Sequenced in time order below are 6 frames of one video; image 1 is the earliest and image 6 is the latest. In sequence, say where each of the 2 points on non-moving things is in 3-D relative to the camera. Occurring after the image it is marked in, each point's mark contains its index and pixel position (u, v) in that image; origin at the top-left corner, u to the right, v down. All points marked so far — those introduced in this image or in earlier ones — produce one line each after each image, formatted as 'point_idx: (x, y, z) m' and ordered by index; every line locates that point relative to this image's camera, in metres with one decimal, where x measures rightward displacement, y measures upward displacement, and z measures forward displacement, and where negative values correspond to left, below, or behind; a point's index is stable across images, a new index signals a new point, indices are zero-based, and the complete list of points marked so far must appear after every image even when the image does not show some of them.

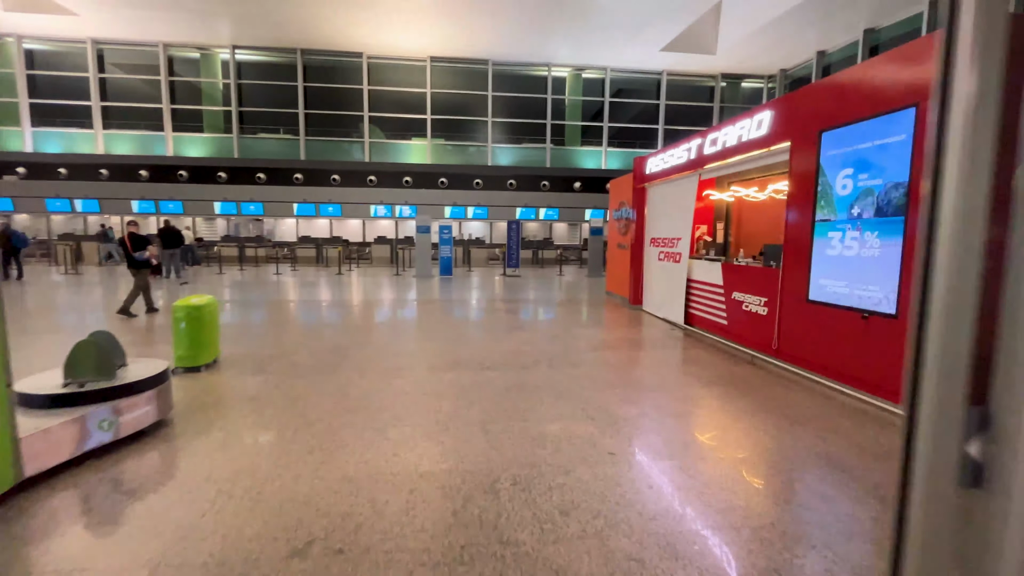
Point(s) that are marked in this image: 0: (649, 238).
0: (+2.3, +0.8, +7.7) m
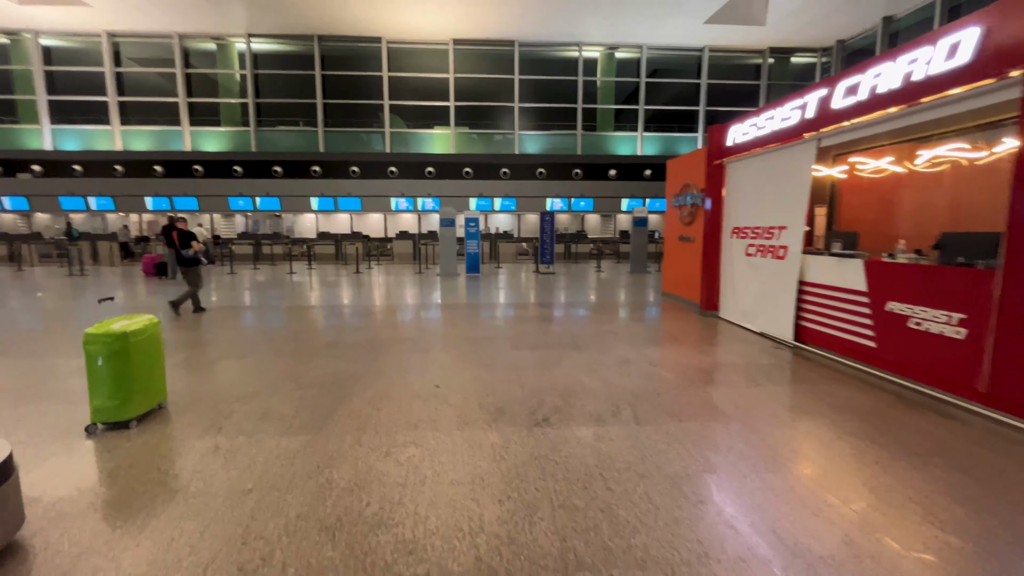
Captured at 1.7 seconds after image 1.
0: (+2.9, +0.8, +6.1) m
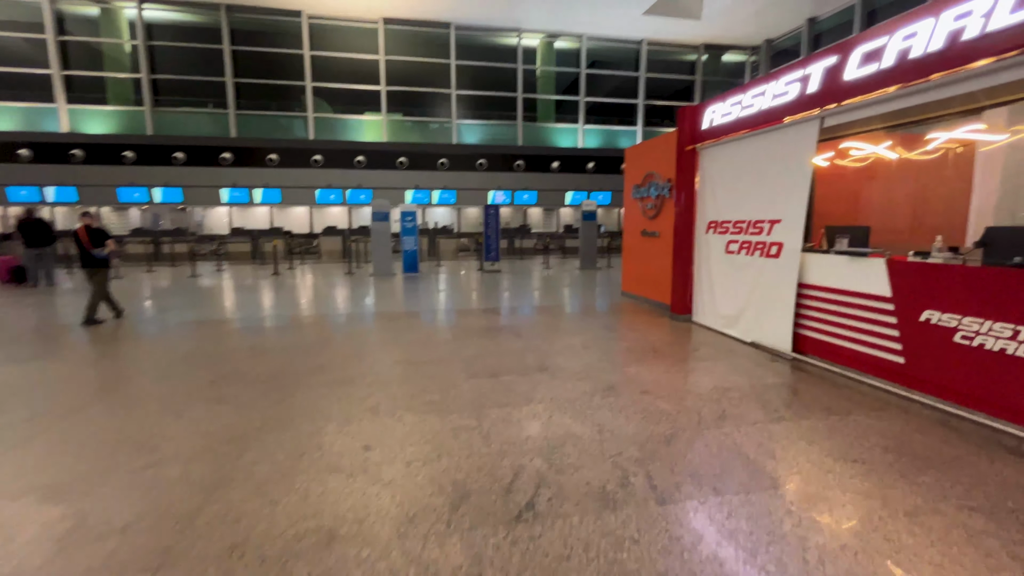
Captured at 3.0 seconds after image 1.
0: (+2.3, +0.8, +5.4) m
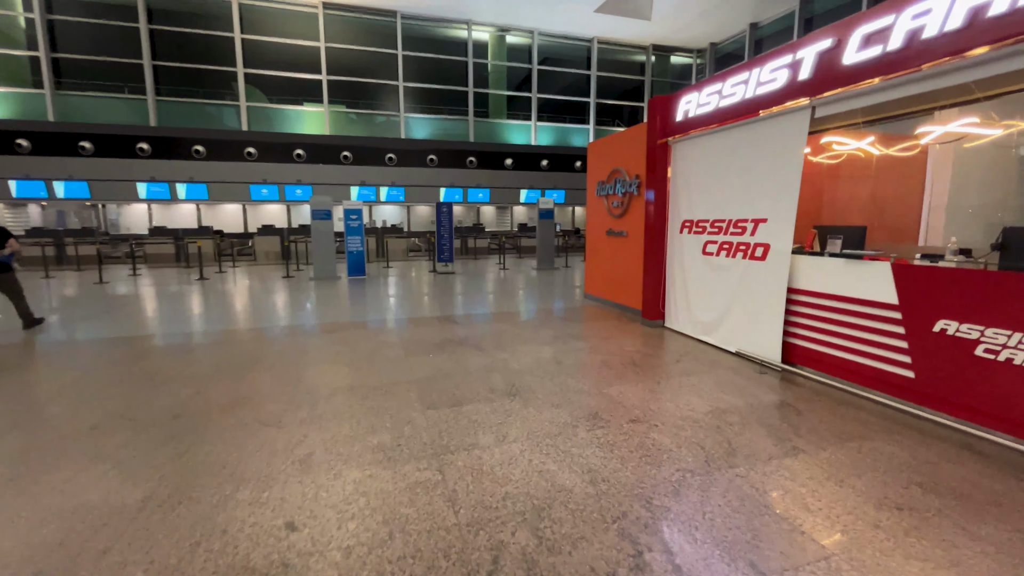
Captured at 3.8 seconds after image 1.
0: (+1.8, +0.7, +5.0) m
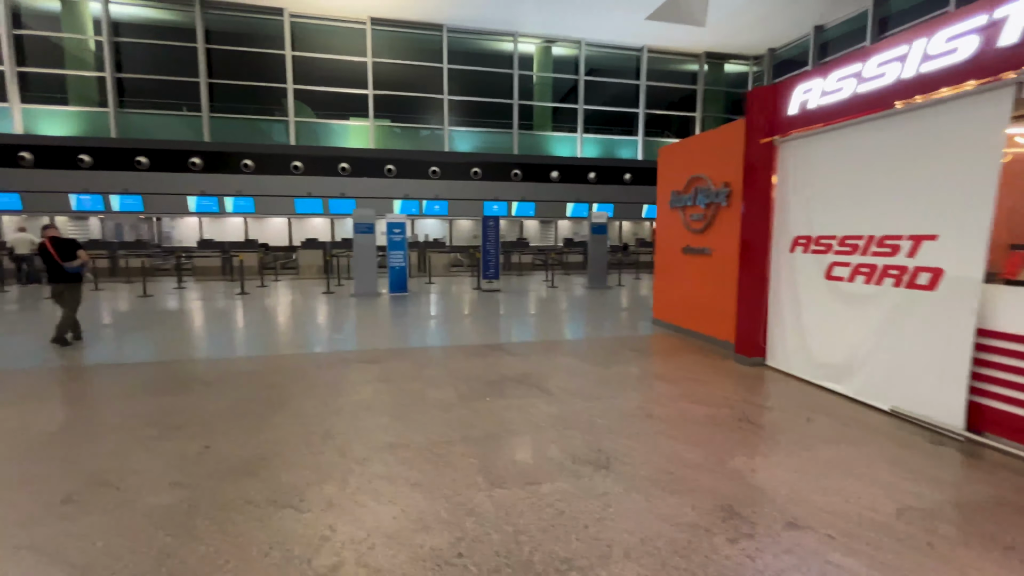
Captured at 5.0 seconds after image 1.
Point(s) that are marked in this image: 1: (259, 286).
0: (+2.5, +0.4, +4.1) m
1: (-7.0, +0.1, +13.0) m
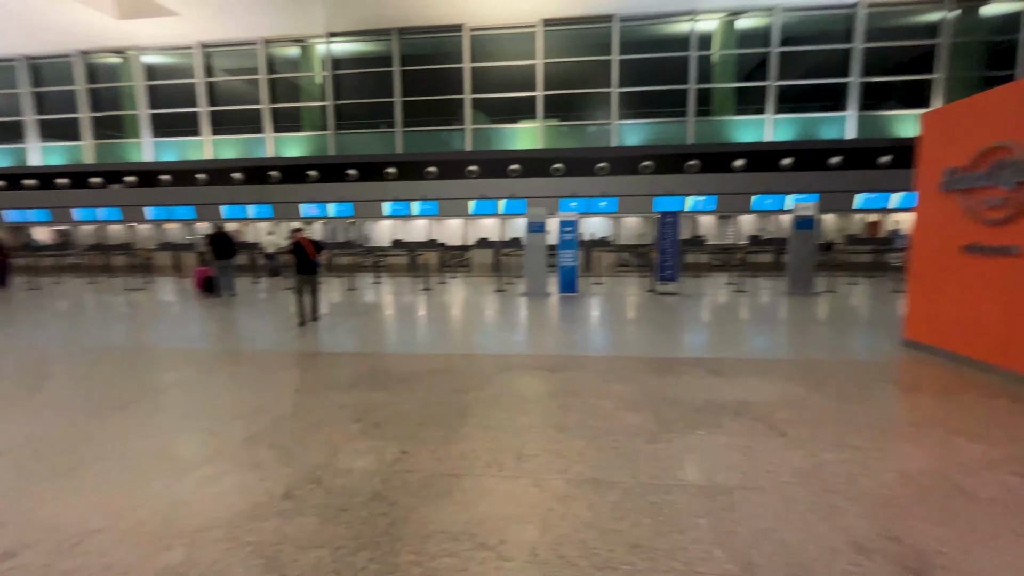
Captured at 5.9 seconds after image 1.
0: (+3.9, +0.3, +2.5) m
1: (-2.2, +0.2, +14.0) m
